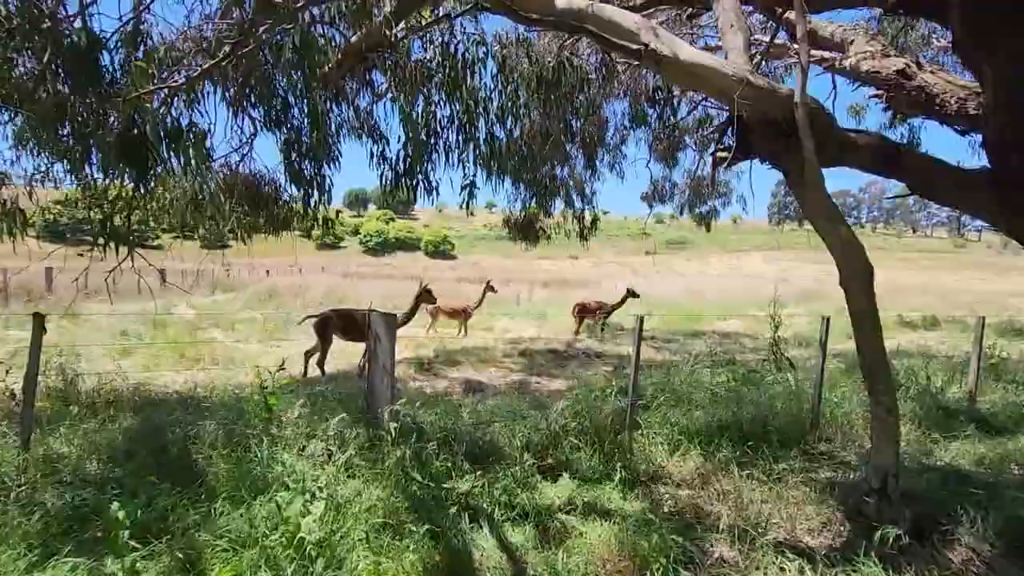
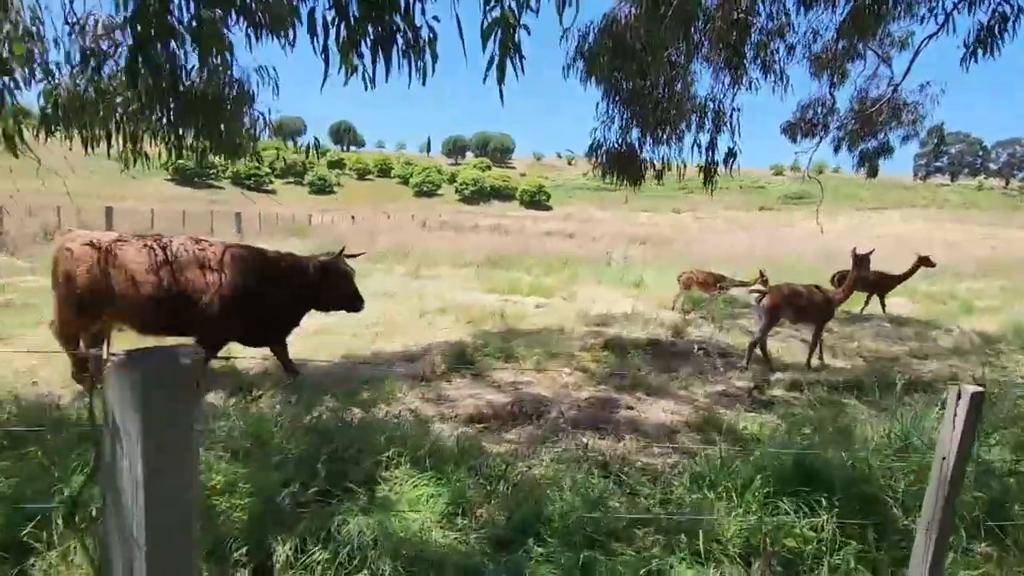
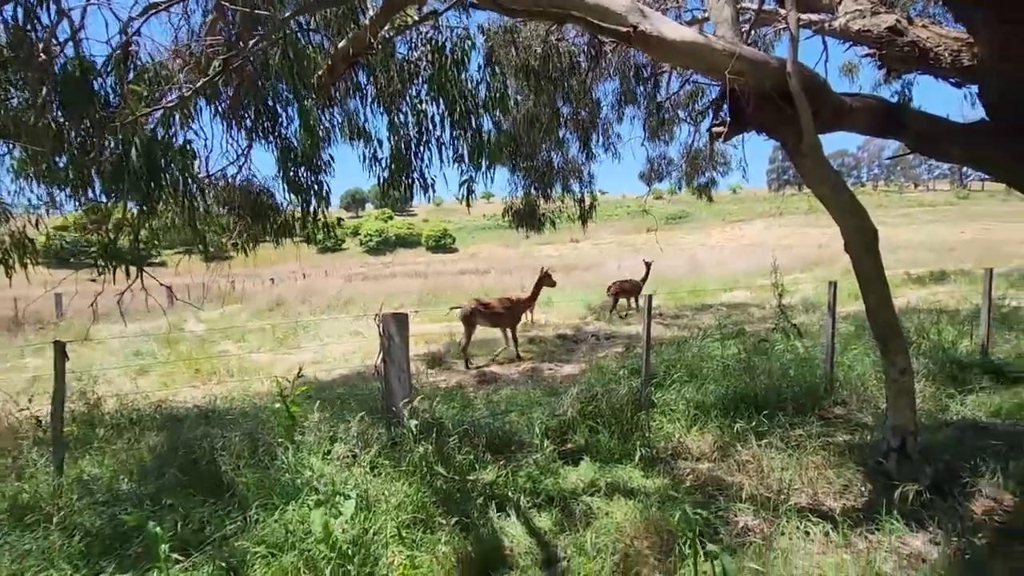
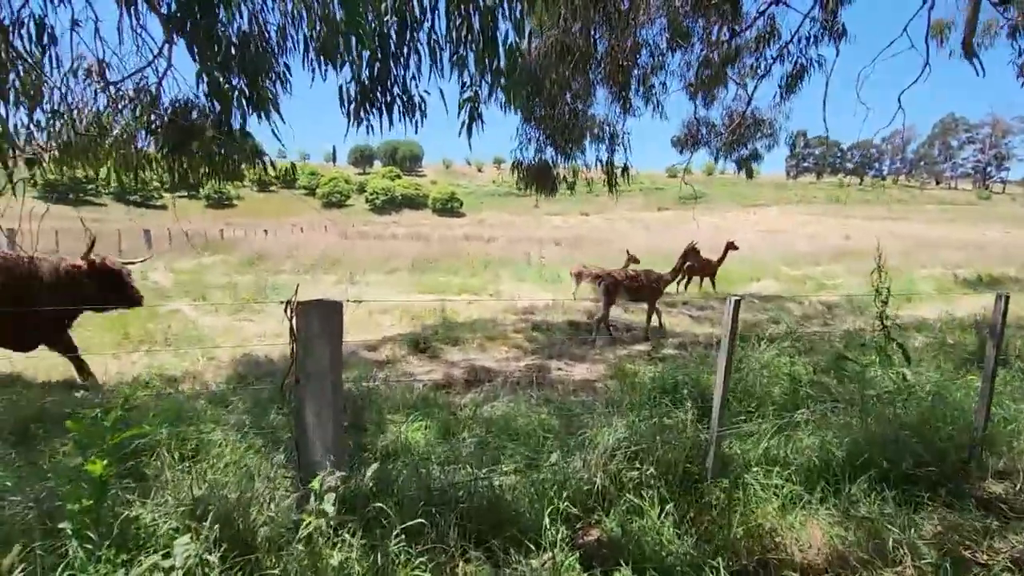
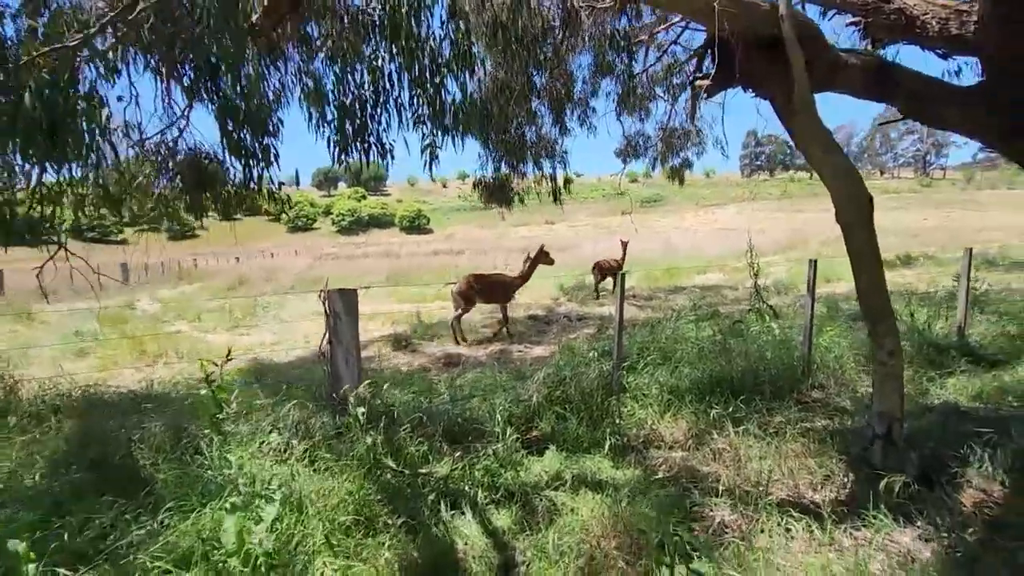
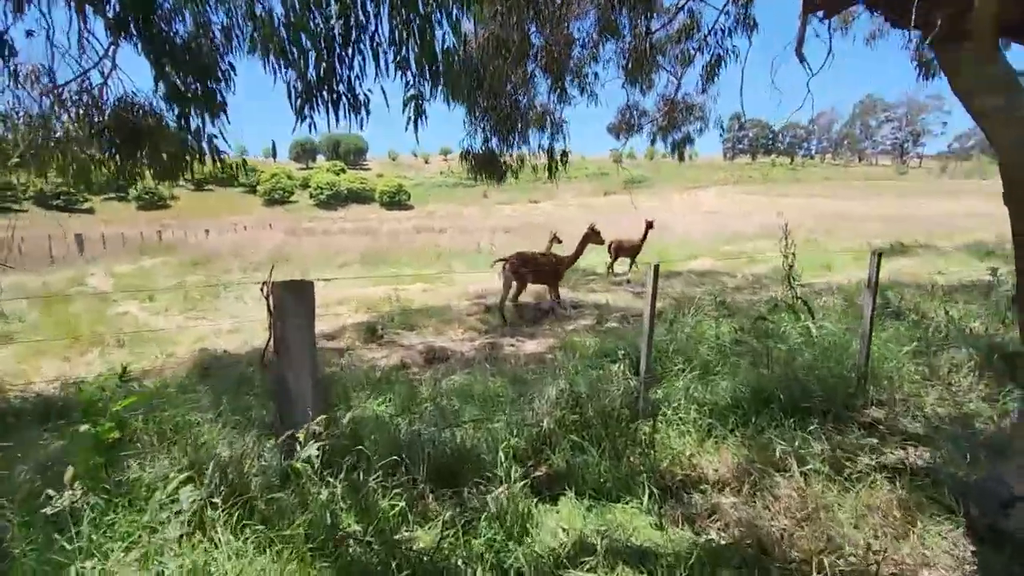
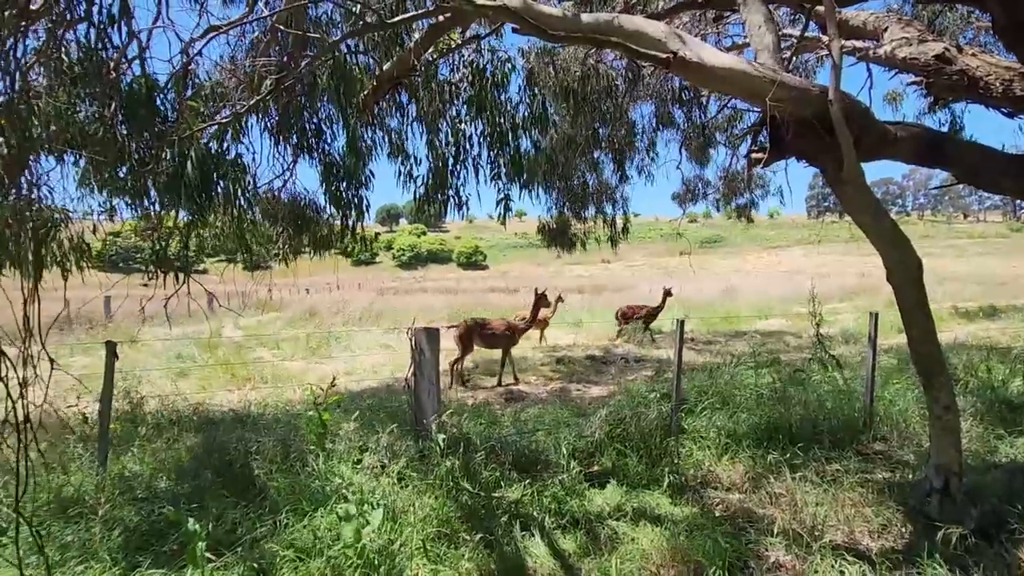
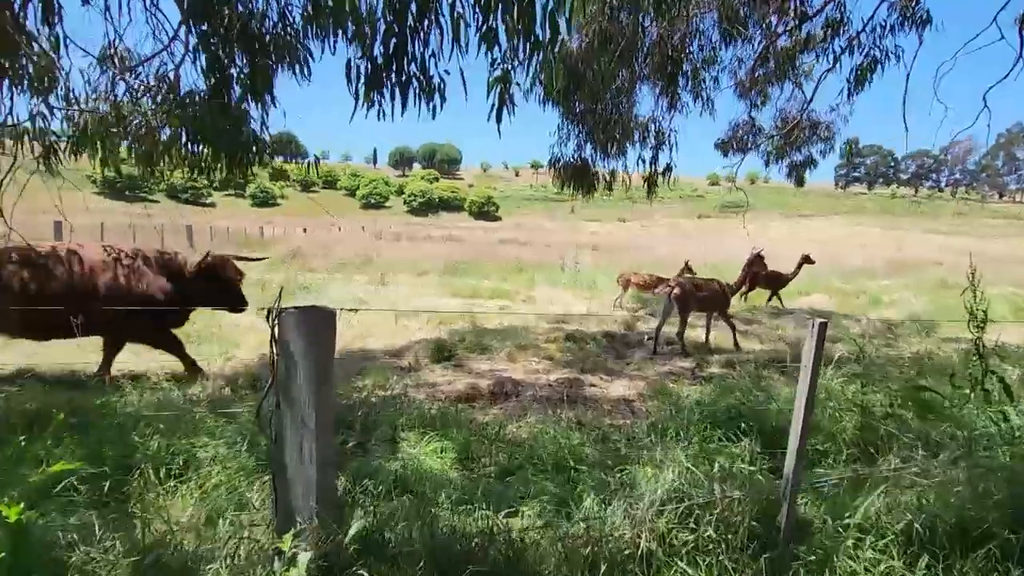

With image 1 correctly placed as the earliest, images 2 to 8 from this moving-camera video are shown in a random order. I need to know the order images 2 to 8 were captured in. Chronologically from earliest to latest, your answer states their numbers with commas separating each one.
7, 3, 5, 6, 4, 8, 2
